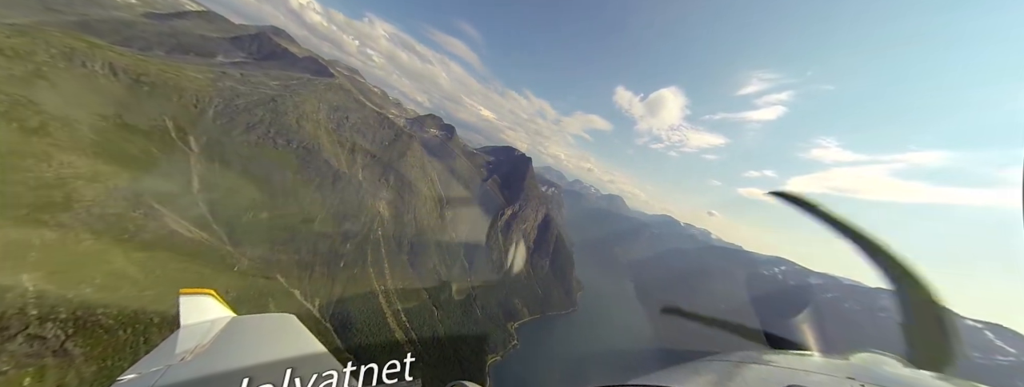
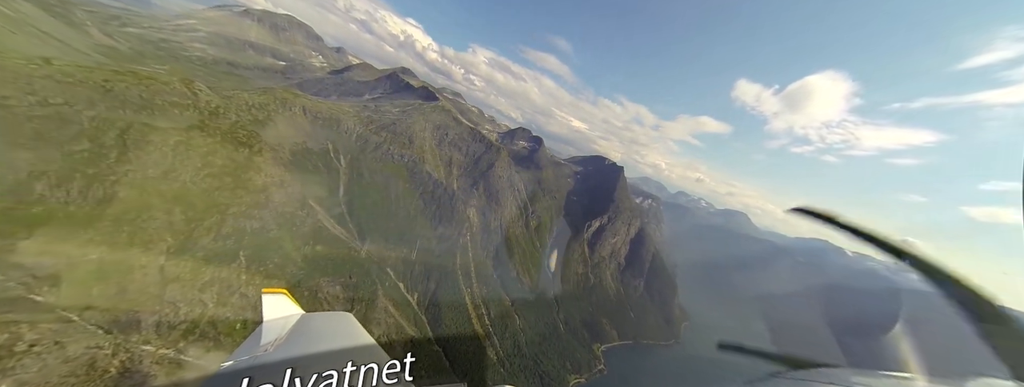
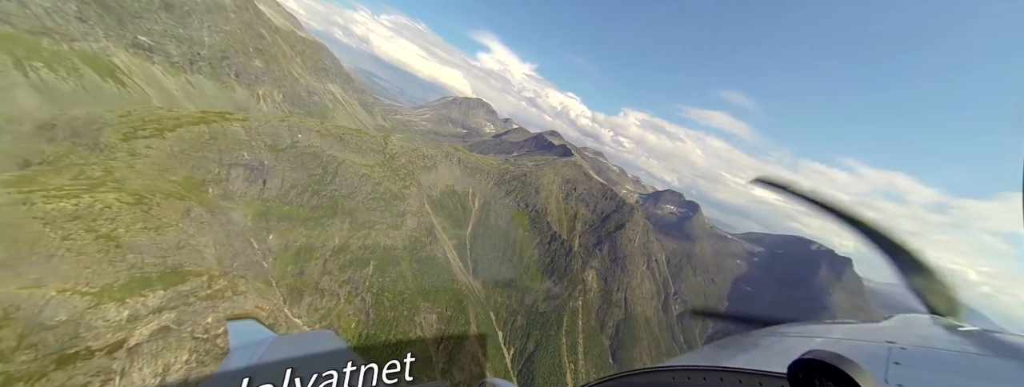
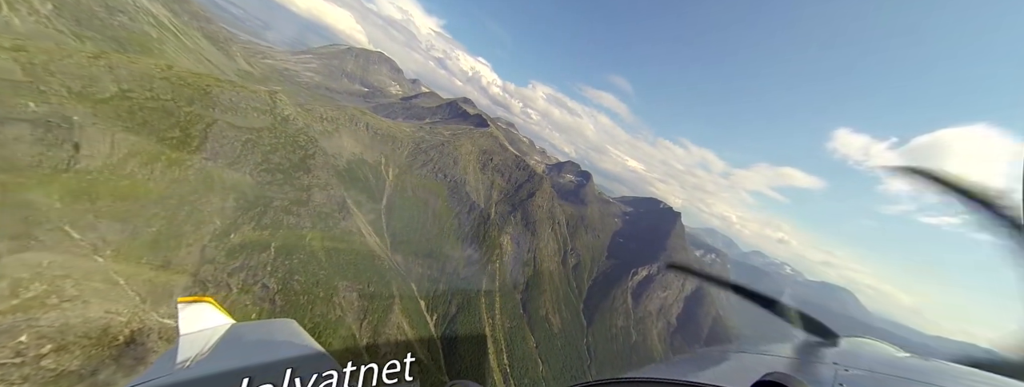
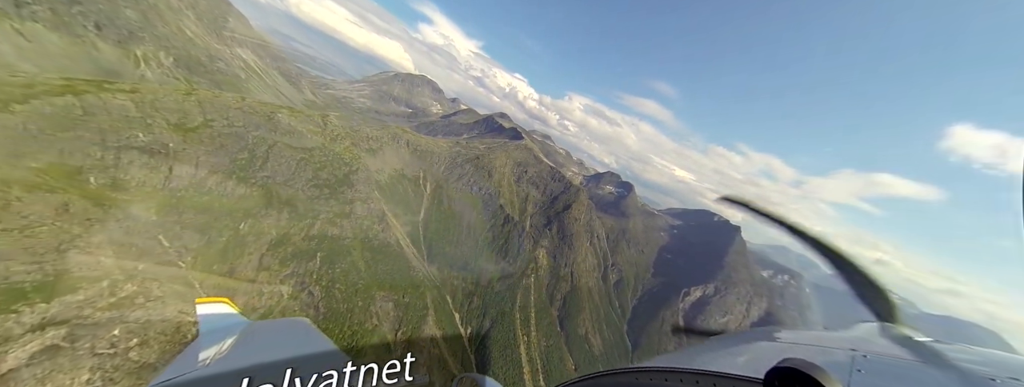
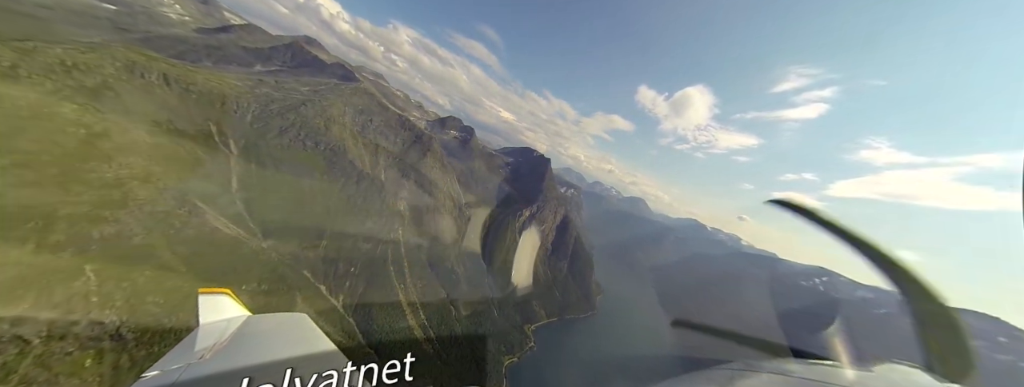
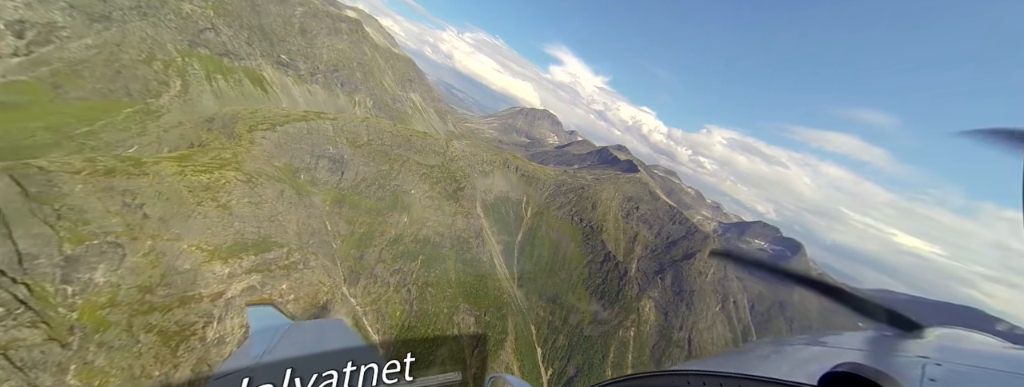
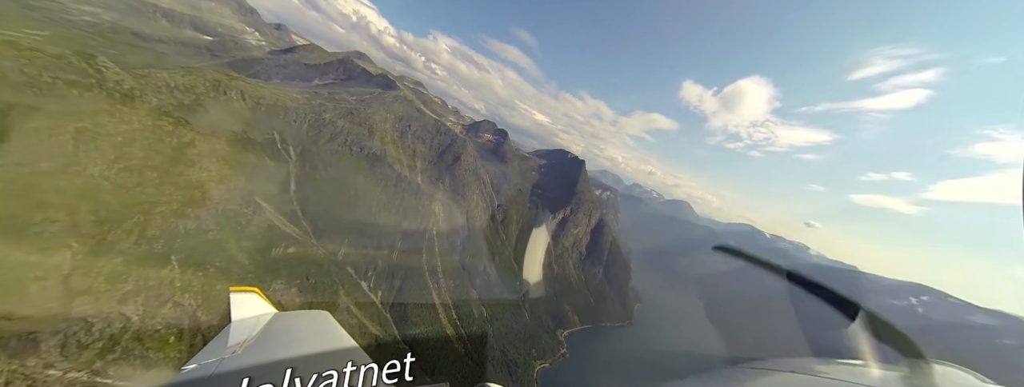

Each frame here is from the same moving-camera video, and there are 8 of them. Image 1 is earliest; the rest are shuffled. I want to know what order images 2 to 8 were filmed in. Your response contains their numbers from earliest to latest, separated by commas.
6, 8, 2, 4, 5, 3, 7
